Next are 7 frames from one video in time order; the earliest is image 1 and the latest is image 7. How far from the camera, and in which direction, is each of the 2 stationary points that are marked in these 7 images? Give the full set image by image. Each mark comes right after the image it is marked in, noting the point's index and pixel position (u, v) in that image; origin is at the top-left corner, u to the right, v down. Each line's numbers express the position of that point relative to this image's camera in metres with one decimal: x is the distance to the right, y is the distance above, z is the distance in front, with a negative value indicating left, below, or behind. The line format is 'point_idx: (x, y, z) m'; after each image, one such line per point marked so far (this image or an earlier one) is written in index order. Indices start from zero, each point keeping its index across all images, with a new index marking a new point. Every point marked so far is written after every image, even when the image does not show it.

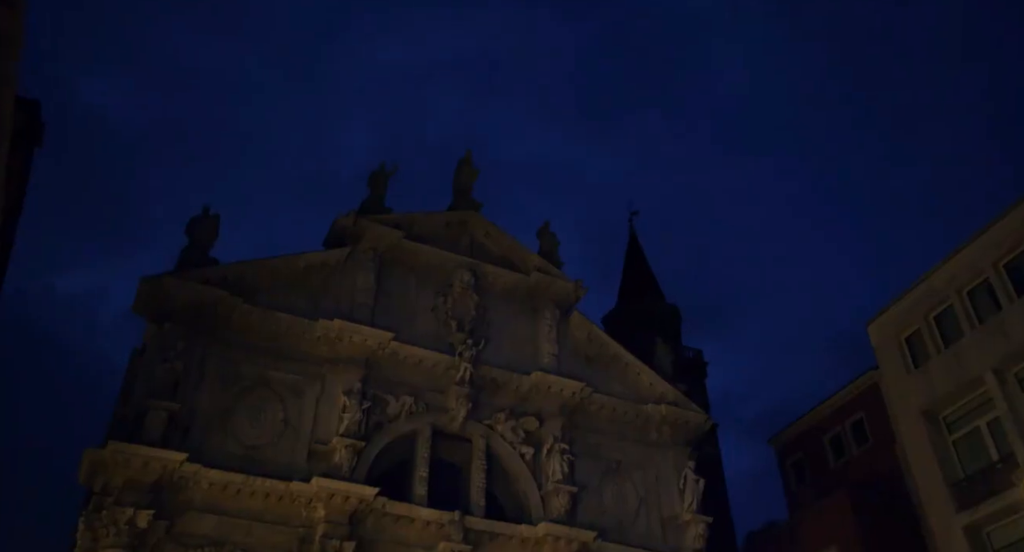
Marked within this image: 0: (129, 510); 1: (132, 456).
0: (-7.8, -4.7, +19.6) m
1: (-7.8, -3.7, +19.9) m
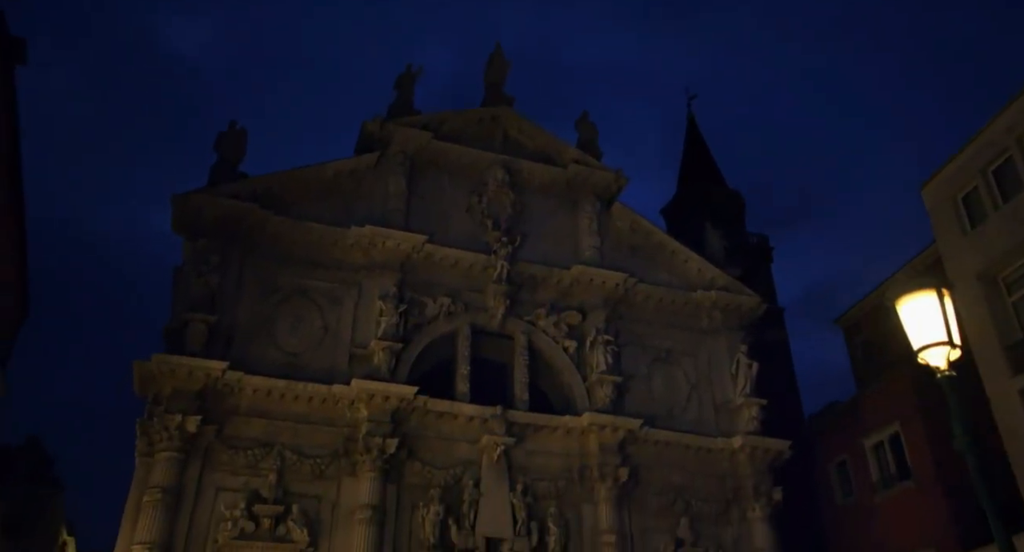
0: (-7.2, -3.0, +20.7) m
1: (-7.3, -1.9, +20.8) m
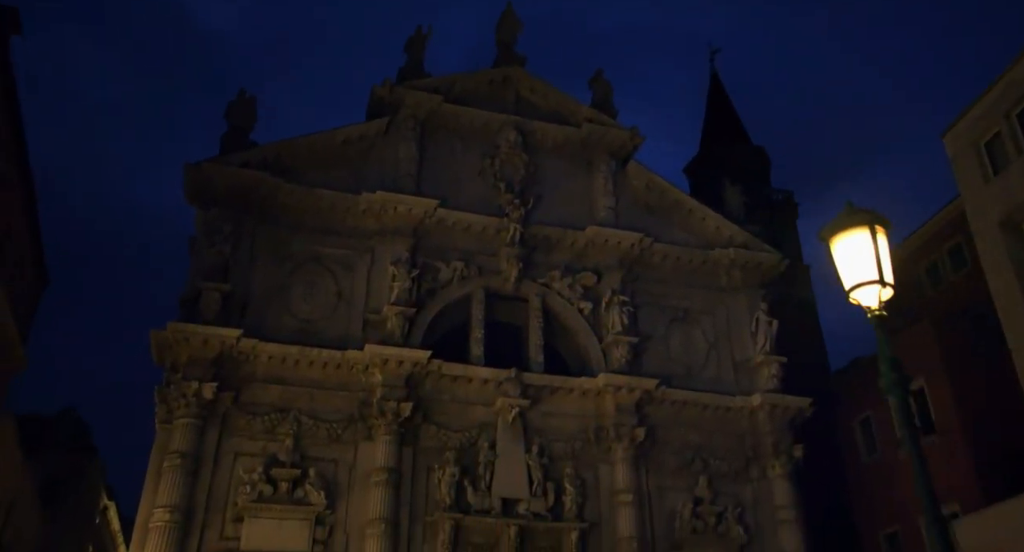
0: (-6.9, -2.3, +21.1) m
1: (-7.0, -1.3, +21.1) m
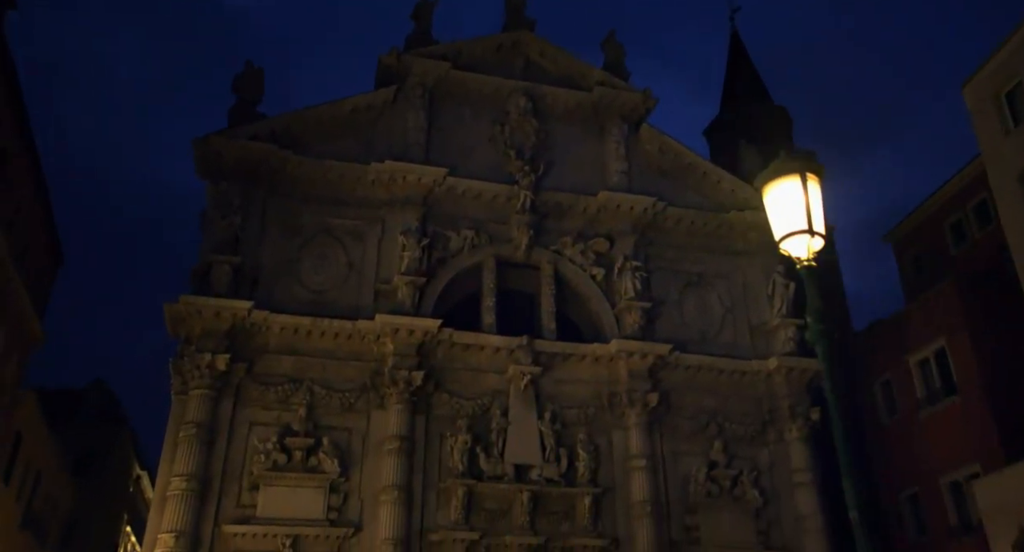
0: (-6.8, -1.8, +21.4) m
1: (-6.9, -0.7, +21.4) m
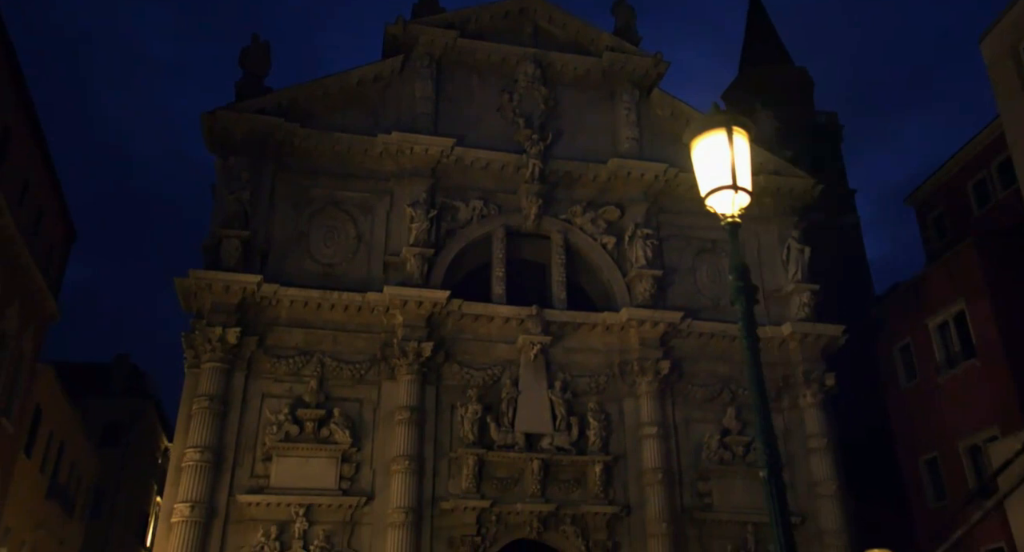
0: (-6.6, -1.2, +21.7) m
1: (-6.7, -0.1, +21.7) m
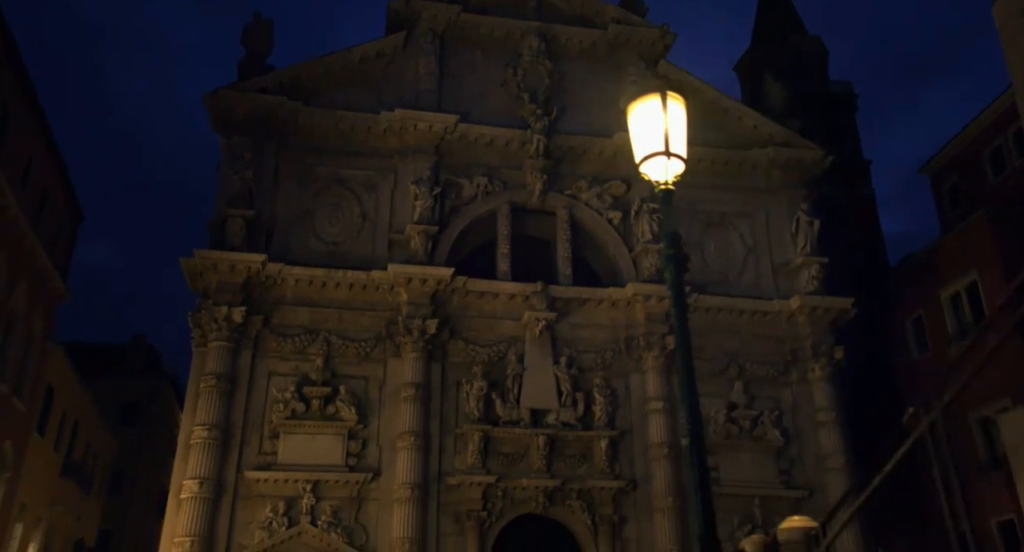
0: (-6.5, -0.7, +21.8) m
1: (-6.6, +0.3, +21.8) m
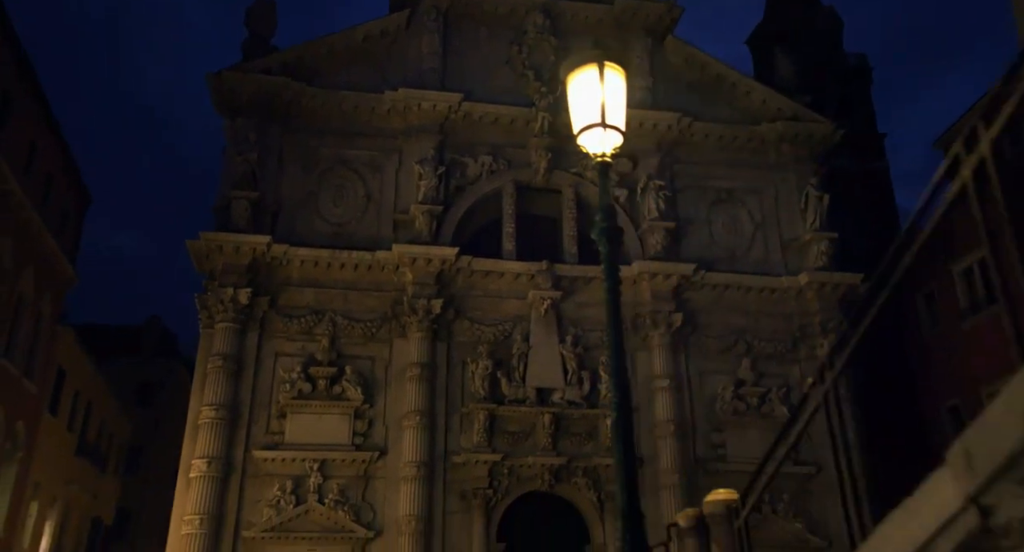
0: (-6.4, -0.3, +22.0) m
1: (-6.6, +0.7, +22.0) m
